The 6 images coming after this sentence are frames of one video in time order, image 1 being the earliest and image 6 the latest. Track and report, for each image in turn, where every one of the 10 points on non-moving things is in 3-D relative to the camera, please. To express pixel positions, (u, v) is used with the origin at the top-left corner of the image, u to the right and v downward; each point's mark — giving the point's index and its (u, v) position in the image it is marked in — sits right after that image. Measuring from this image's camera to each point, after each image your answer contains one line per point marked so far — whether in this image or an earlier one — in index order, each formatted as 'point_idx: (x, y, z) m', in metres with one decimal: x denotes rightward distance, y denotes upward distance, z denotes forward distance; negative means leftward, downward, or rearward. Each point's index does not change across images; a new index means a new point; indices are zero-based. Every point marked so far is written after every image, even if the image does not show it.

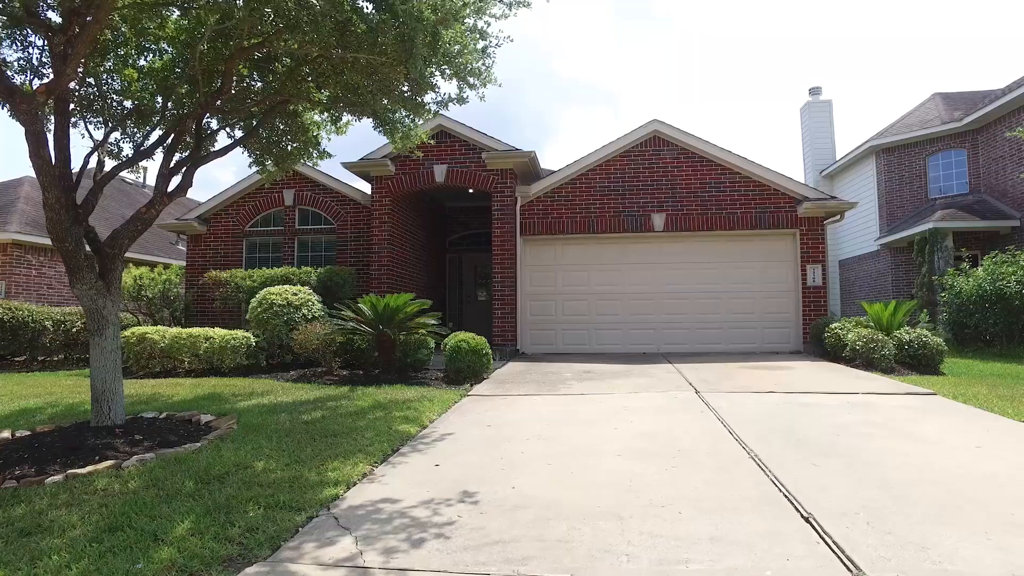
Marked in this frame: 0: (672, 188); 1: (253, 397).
0: (+3.3, +2.1, +11.9) m
1: (-3.3, -1.4, +7.2) m
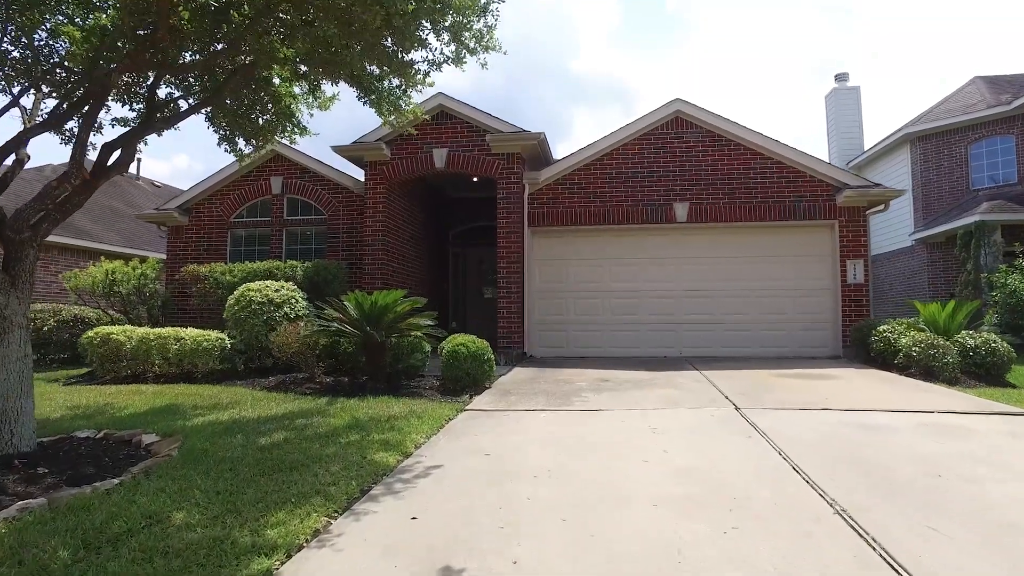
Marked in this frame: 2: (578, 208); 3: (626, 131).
0: (+3.5, +2.2, +10.7) m
1: (-3.2, -1.3, +6.2) m
2: (+1.3, +1.5, +10.9) m
3: (+2.2, +3.0, +10.8) m
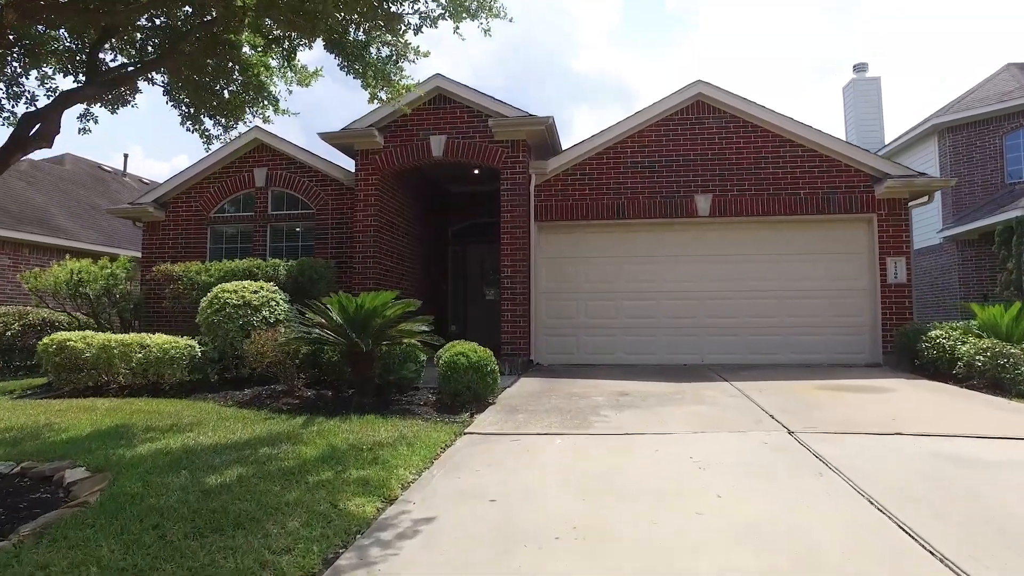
0: (+3.6, +2.1, +9.8) m
1: (-3.1, -1.3, +5.2) m
2: (+1.3, +1.5, +9.9) m
3: (+2.2, +3.0, +9.8) m
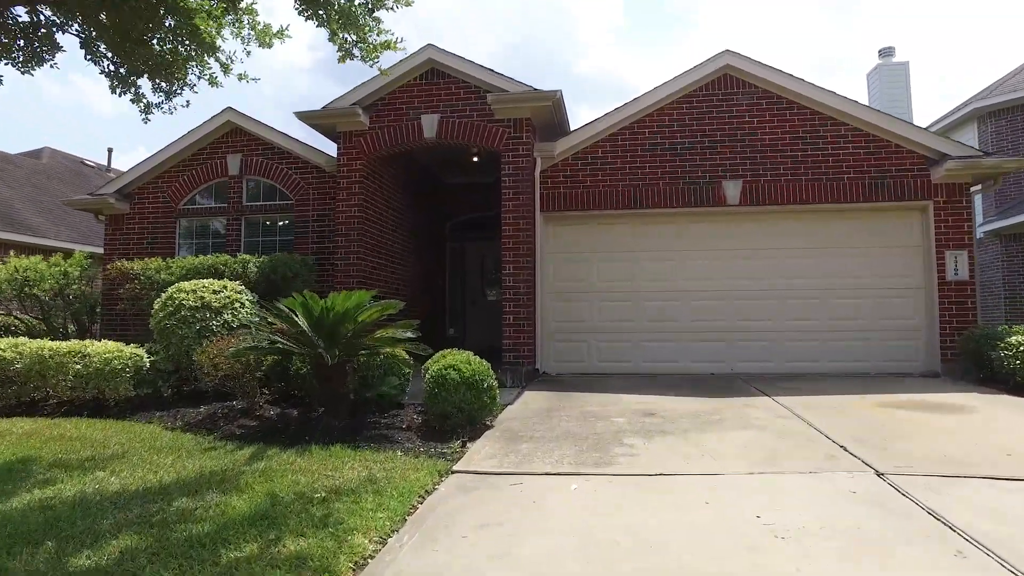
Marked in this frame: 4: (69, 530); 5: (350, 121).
0: (+3.6, +2.2, +8.6) m
1: (-3.1, -1.3, +4.1) m
2: (+1.4, +1.6, +8.8) m
3: (+2.3, +3.0, +8.7) m
4: (-2.3, -1.3, +3.0) m
5: (-2.5, +2.6, +8.8) m
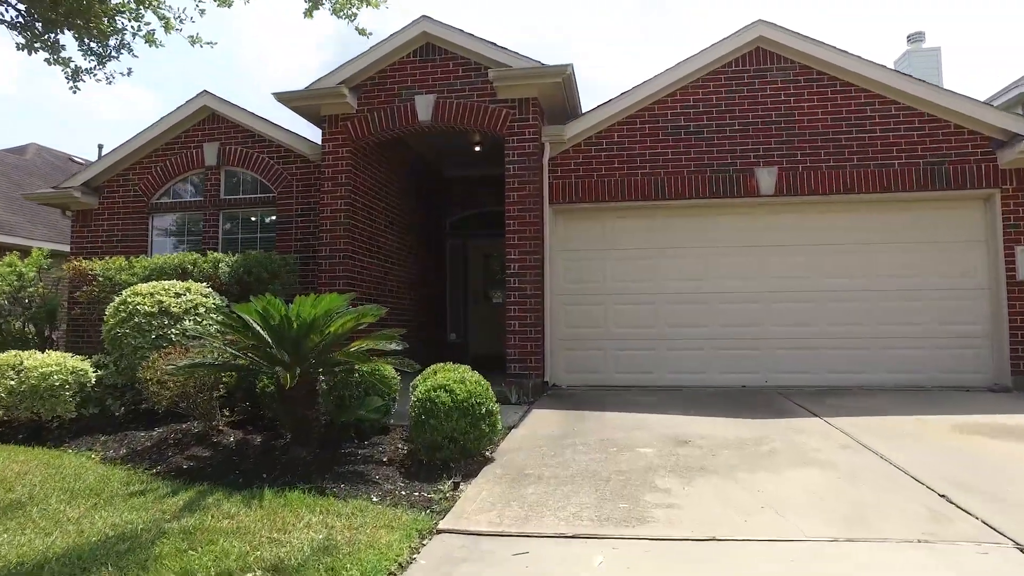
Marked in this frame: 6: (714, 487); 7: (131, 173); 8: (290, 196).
0: (+3.7, +2.1, +7.6) m
1: (-3.1, -1.4, +3.1) m
2: (+1.5, +1.5, +7.8) m
3: (+2.3, +3.0, +7.7) m
4: (-2.3, -1.3, +2.0) m
5: (-2.4, +2.5, +7.8) m
6: (+1.3, -1.3, +3.8) m
7: (-6.1, +1.8, +9.1) m
8: (-3.3, +1.4, +8.4) m
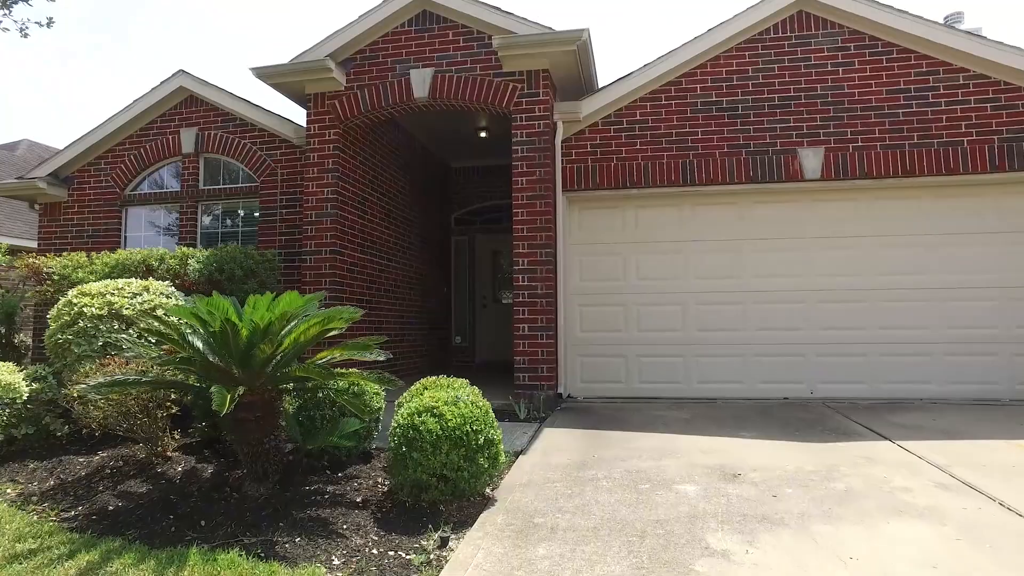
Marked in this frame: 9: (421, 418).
0: (+3.7, +2.2, +6.6) m
1: (-3.1, -1.3, +2.3) m
2: (+1.6, +1.5, +6.8) m
3: (+2.4, +3.0, +6.7) m
4: (-2.3, -1.3, +1.2) m
5: (-2.3, +2.5, +6.9) m
6: (+1.4, -1.3, +2.8) m
7: (-6.0, +1.8, +8.3) m
8: (-3.2, +1.4, +7.6) m
9: (-0.6, -0.8, +3.4) m
